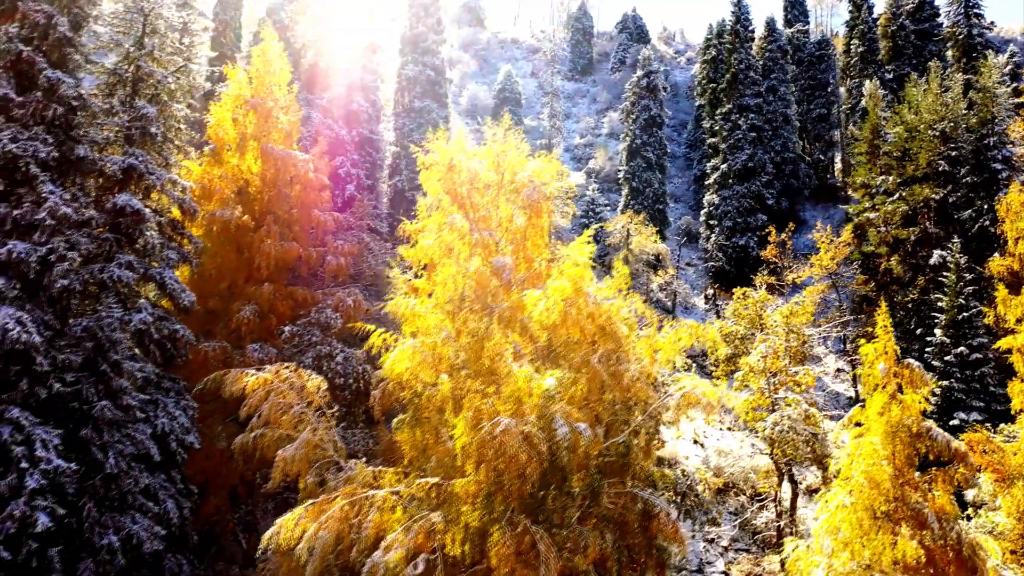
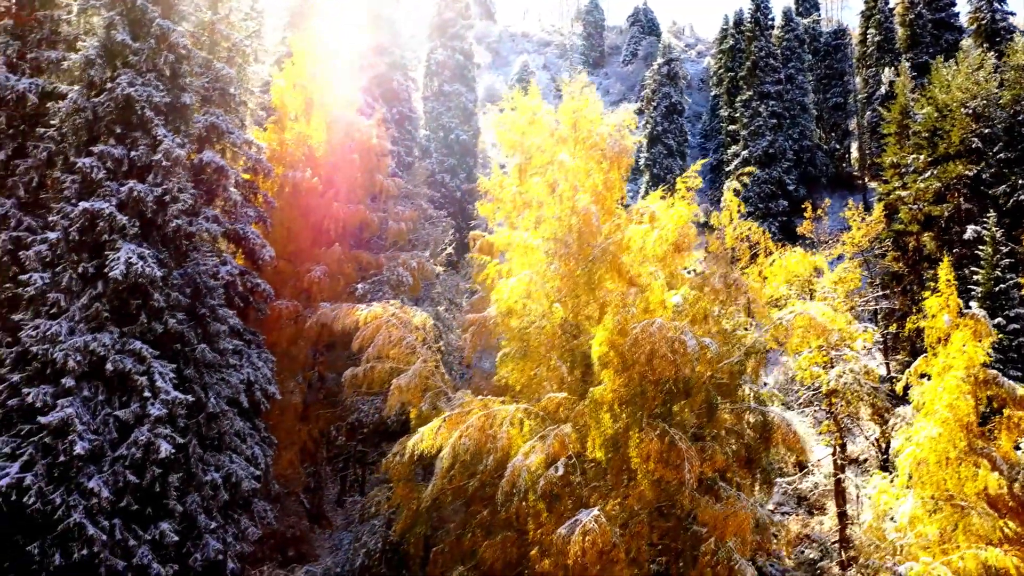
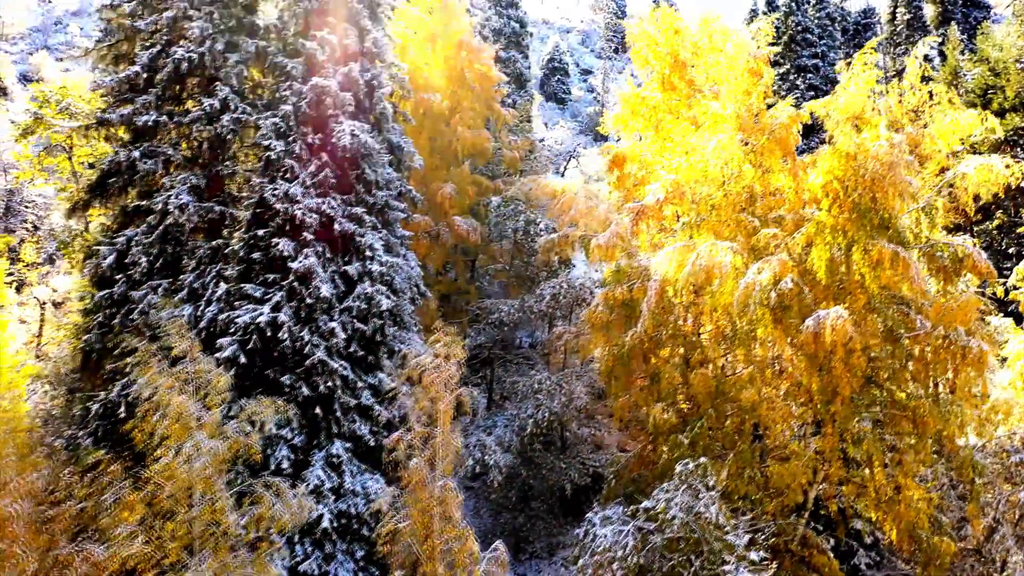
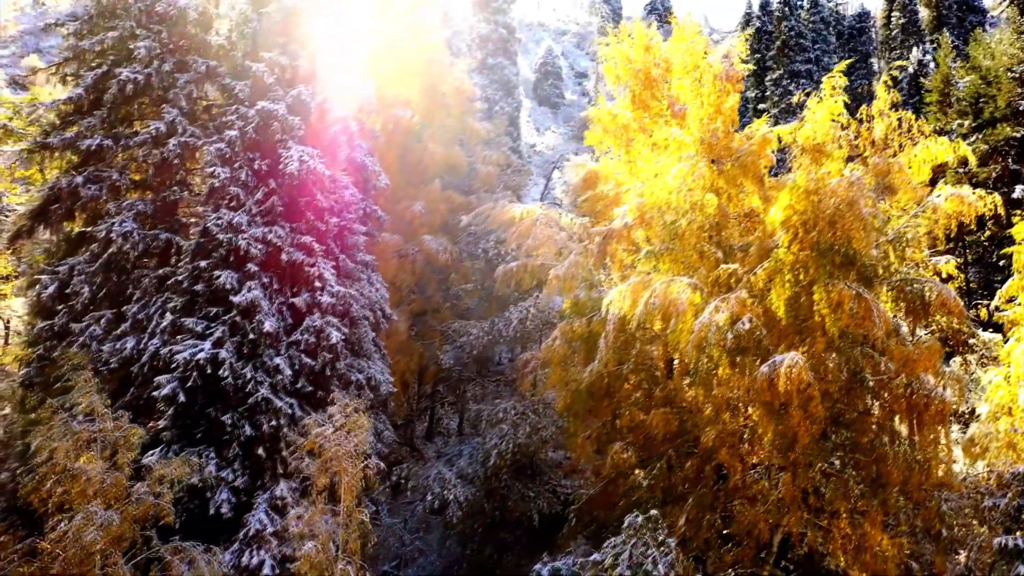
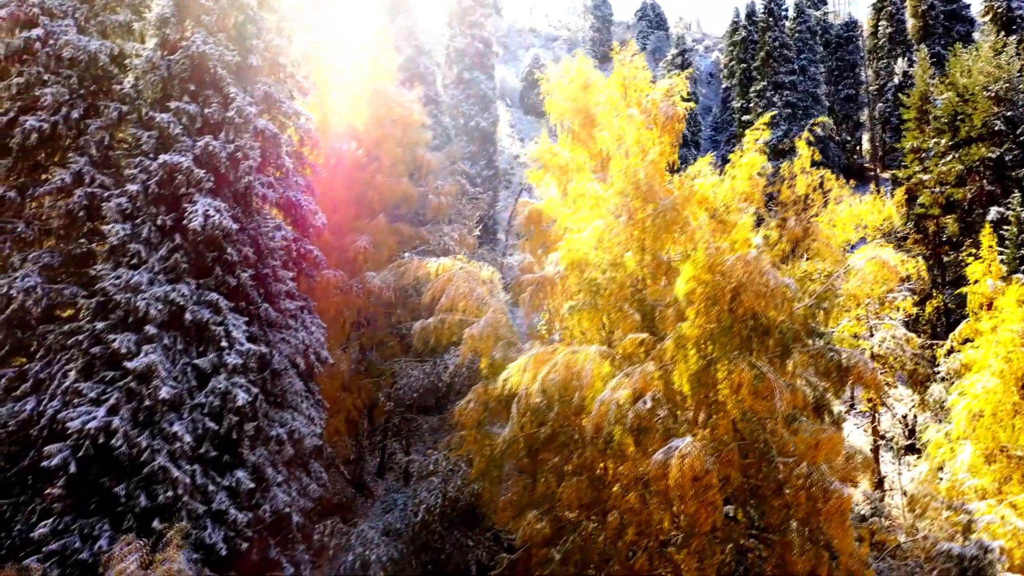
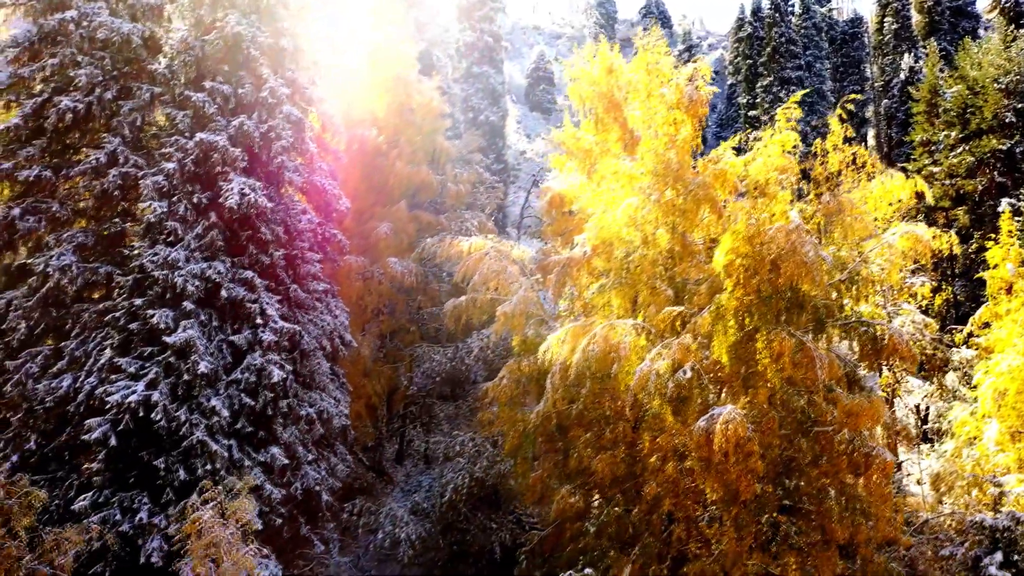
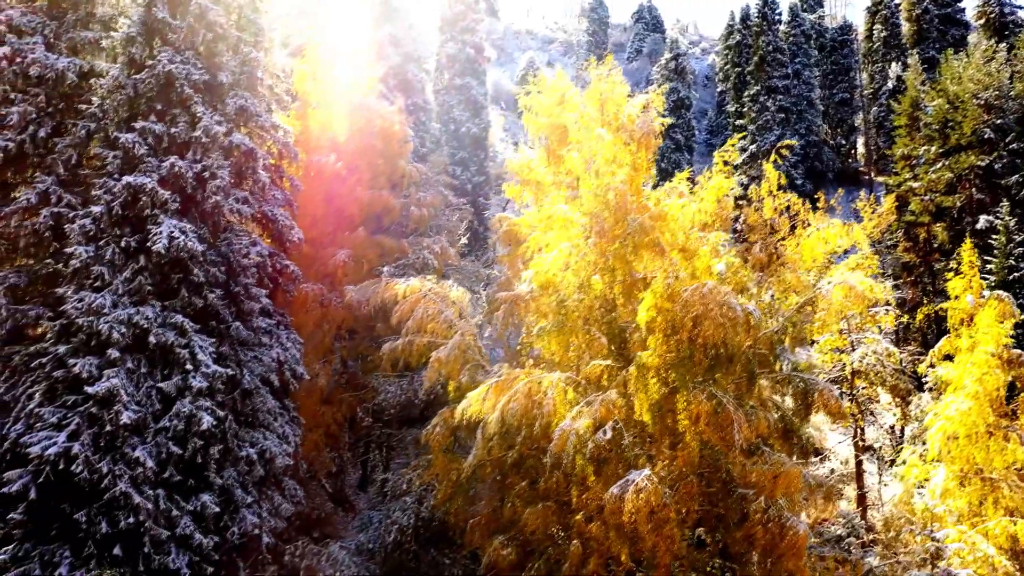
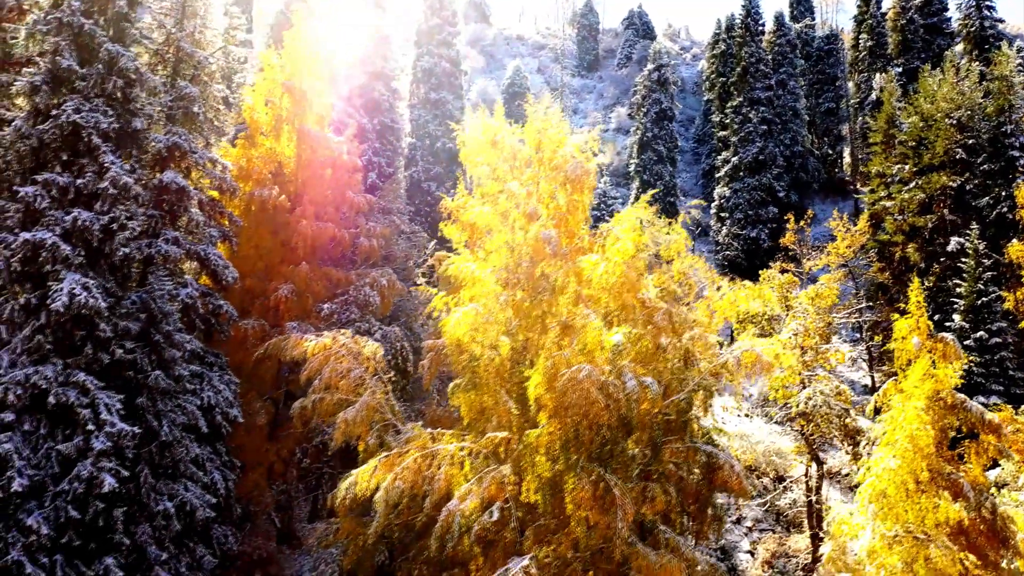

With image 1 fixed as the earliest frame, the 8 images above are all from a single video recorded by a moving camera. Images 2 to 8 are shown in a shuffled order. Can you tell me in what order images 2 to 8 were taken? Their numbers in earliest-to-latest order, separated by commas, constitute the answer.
8, 2, 7, 5, 6, 4, 3
